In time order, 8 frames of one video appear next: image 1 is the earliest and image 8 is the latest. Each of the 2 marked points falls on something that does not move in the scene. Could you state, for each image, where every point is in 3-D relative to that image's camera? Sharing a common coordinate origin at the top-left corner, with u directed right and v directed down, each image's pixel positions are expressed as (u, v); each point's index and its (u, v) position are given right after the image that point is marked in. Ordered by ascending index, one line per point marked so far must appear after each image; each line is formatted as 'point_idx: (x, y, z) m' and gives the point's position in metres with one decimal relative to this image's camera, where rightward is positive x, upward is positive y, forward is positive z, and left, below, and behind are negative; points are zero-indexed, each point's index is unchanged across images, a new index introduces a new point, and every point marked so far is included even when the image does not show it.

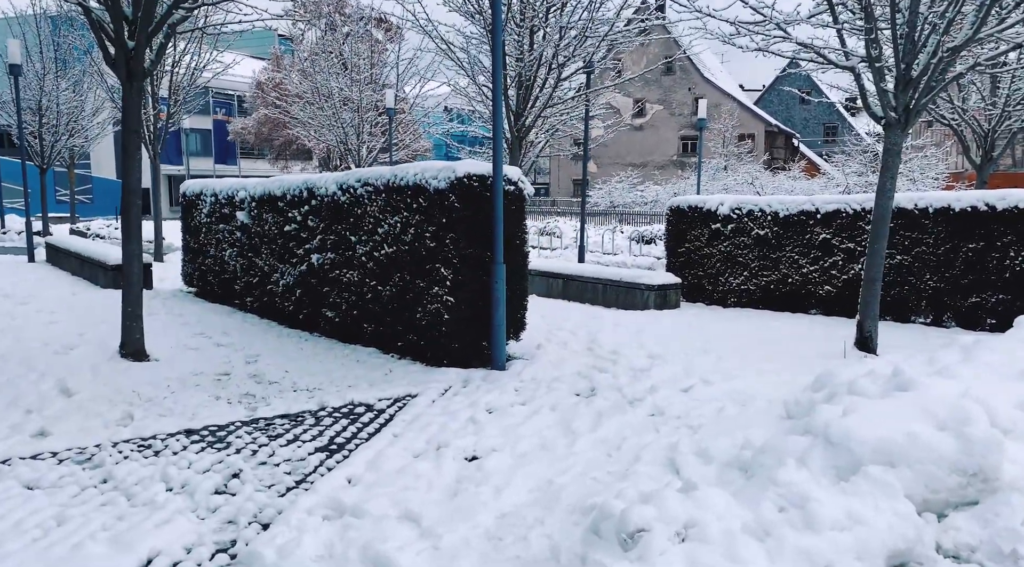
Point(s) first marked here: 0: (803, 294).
0: (+4.7, -0.2, +11.7) m
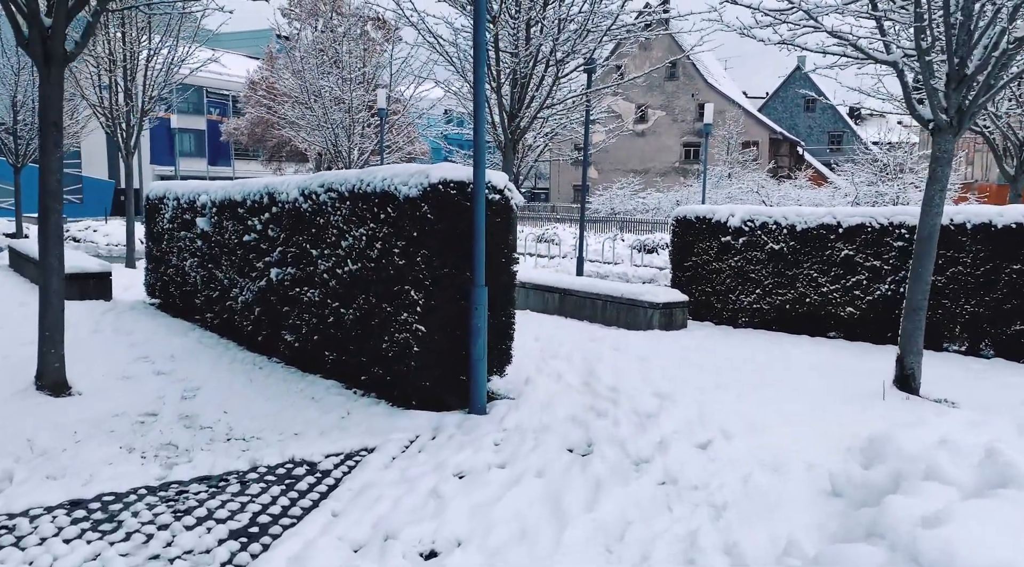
0: (+4.5, -0.5, +10.6) m
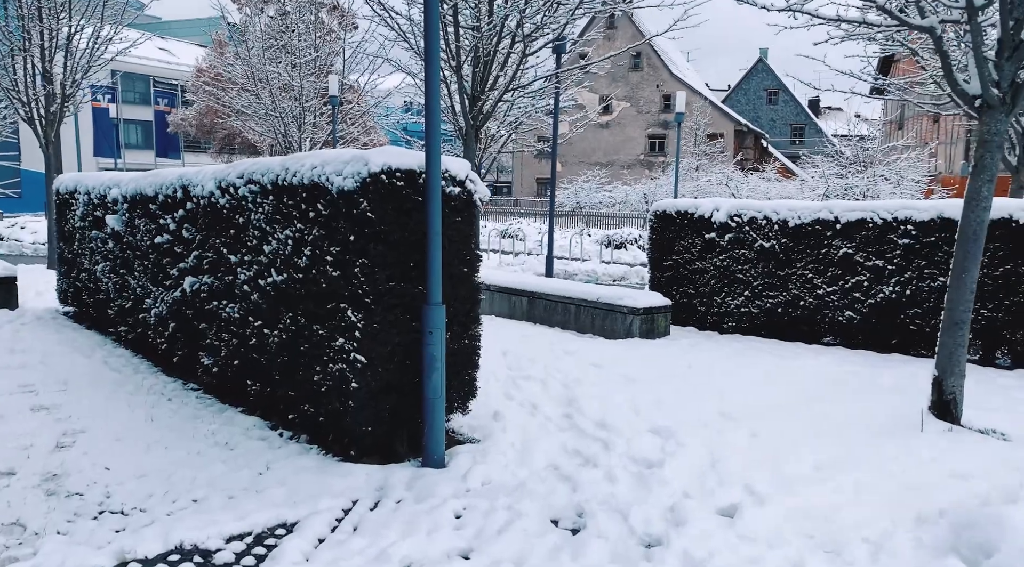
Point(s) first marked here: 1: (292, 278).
0: (+4.1, -0.5, +9.6) m
1: (-1.6, 0.0, +5.1) m
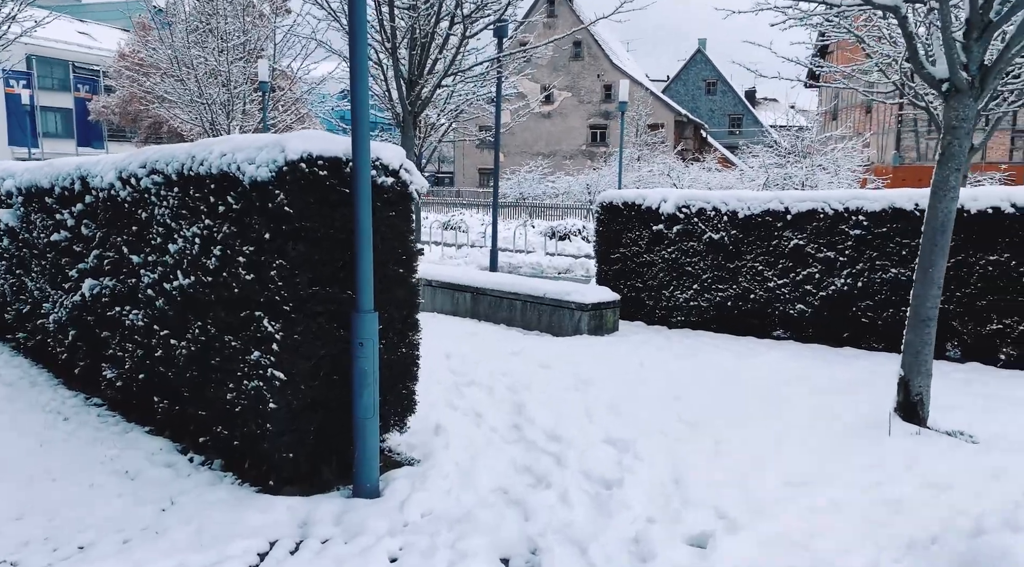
0: (+3.3, -0.4, +9.4) m
1: (-1.9, 0.0, +4.5) m
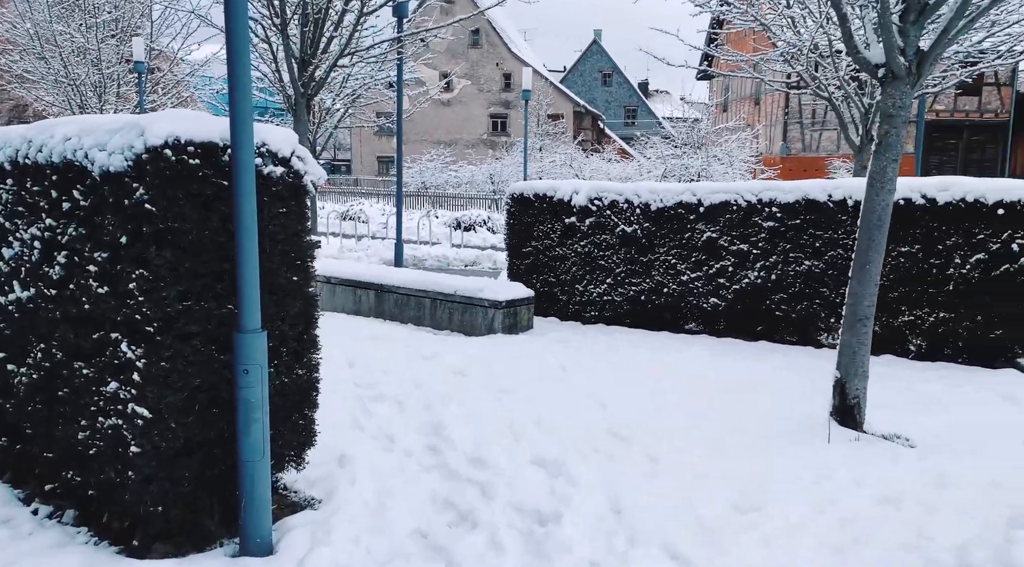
0: (+2.2, -0.3, +9.2) m
1: (-2.4, -0.1, +3.6) m
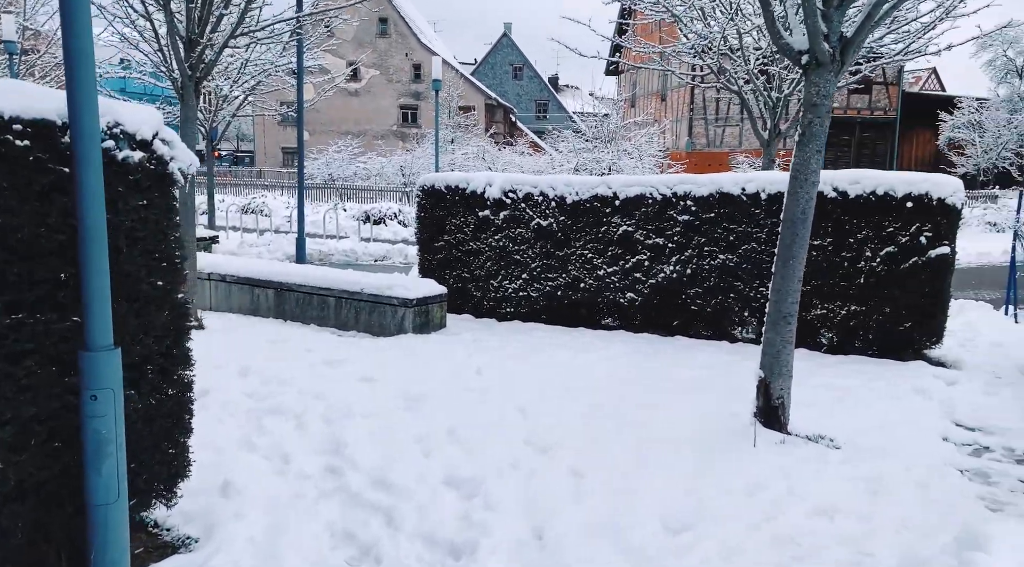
0: (+1.1, -0.3, +9.0) m
1: (-2.8, -0.1, +2.9) m
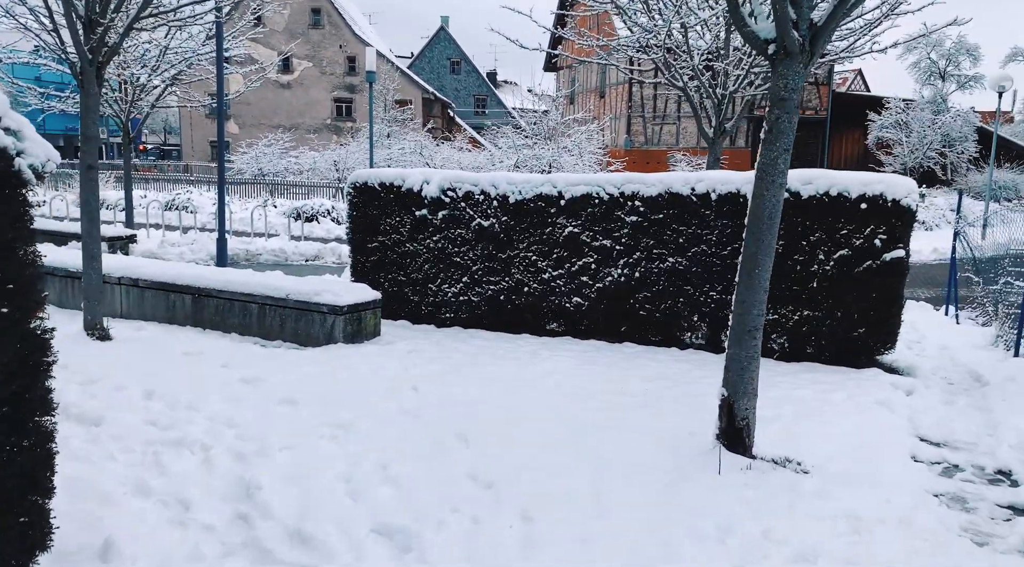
0: (+0.4, -0.3, +8.6) m
1: (-3.0, -0.2, +2.1) m
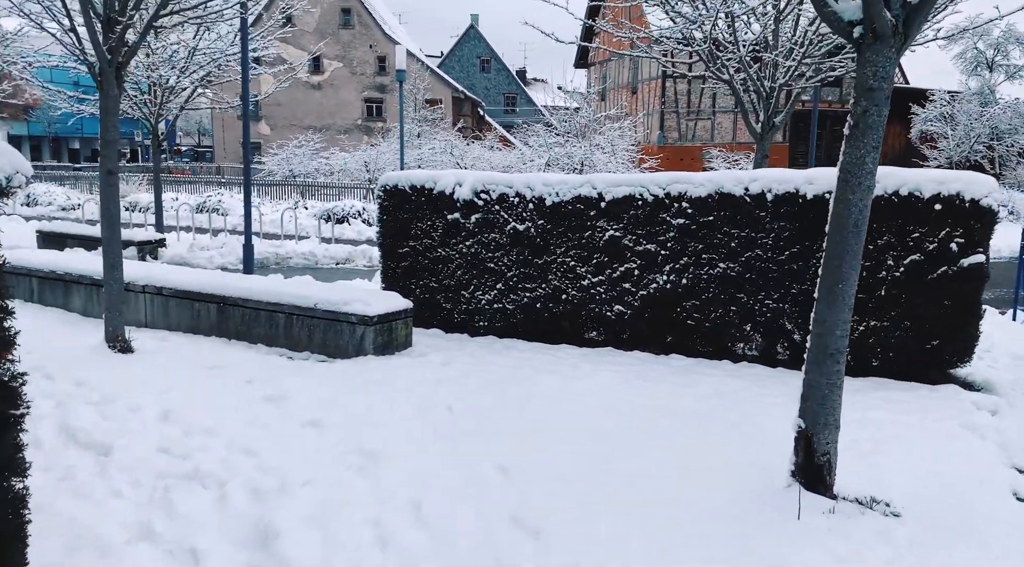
0: (+0.8, -0.4, +8.1) m
1: (-2.8, -0.3, +1.8) m
